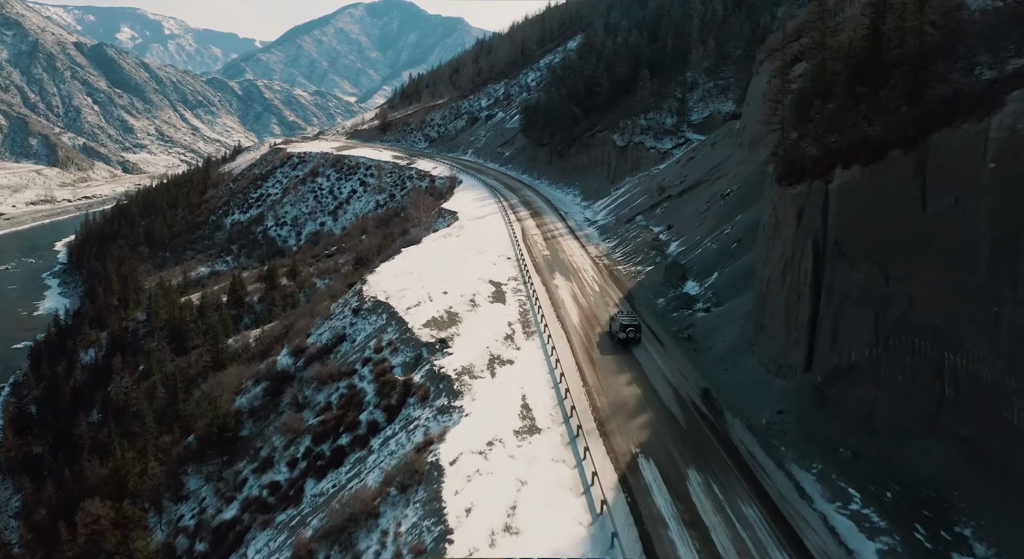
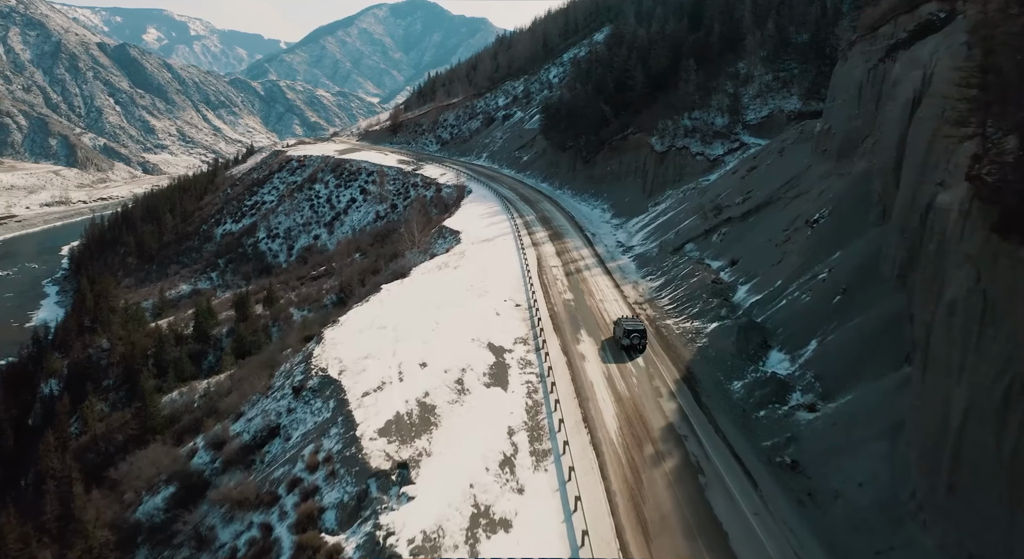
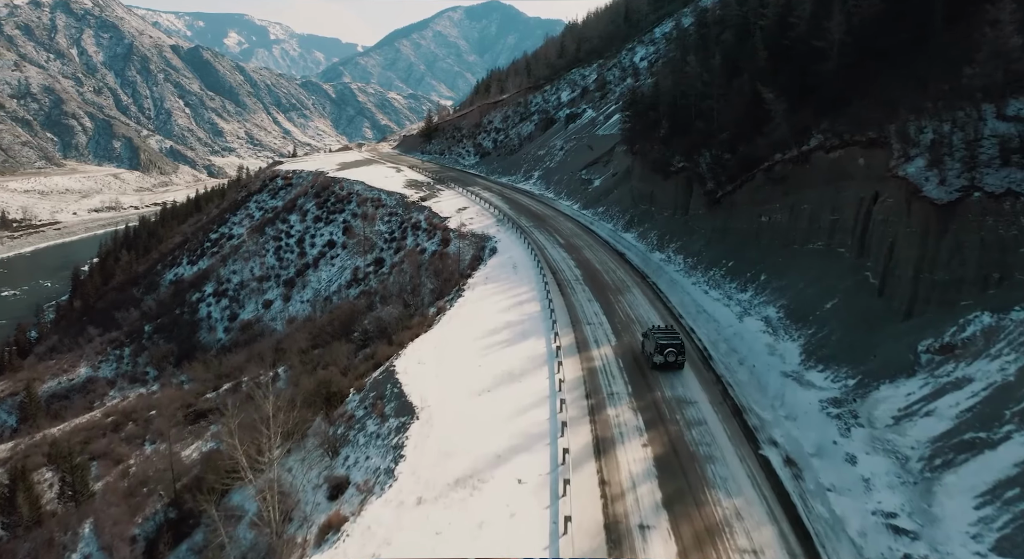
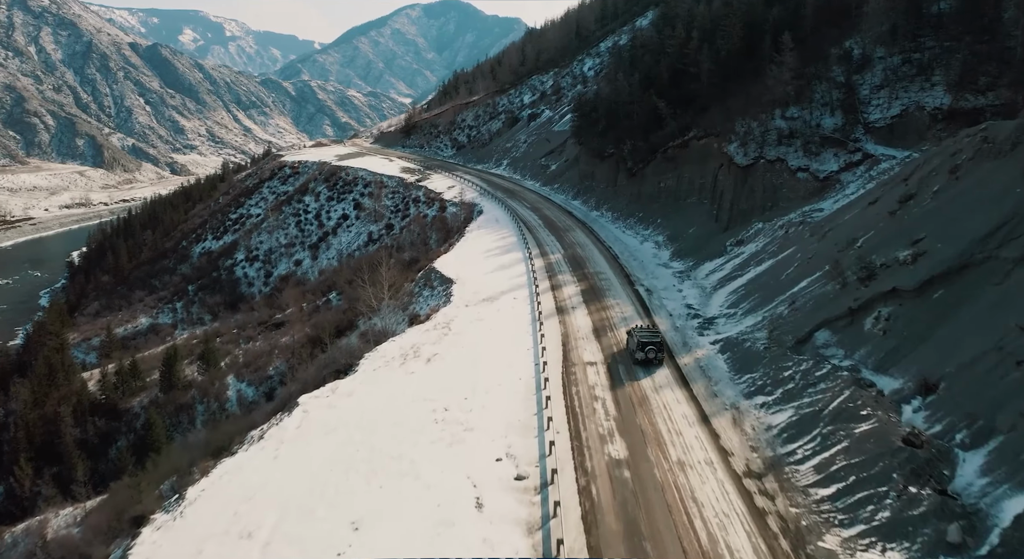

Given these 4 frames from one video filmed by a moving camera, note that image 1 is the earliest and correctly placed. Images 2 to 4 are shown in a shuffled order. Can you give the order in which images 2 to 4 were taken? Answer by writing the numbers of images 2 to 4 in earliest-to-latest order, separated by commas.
2, 4, 3
